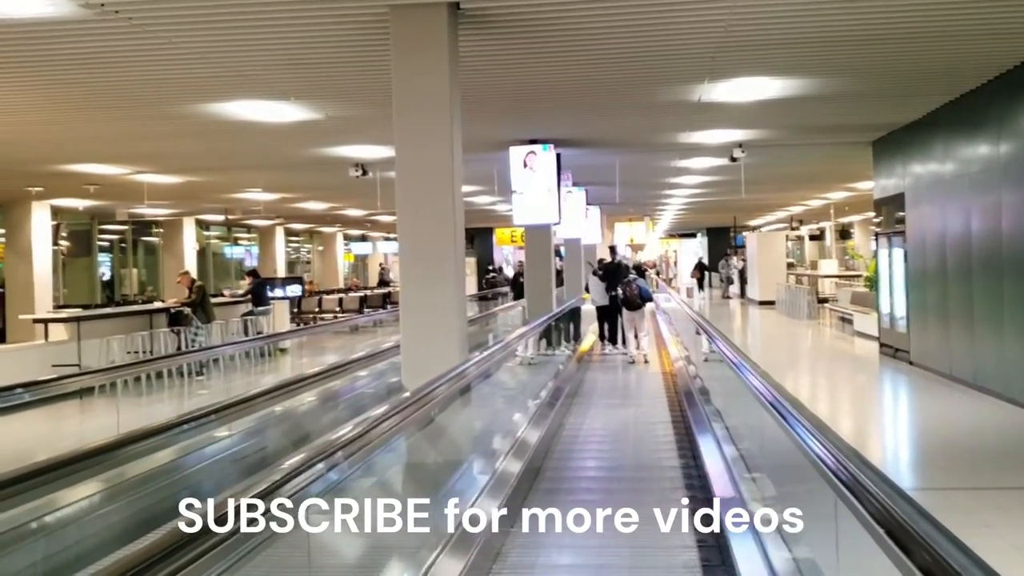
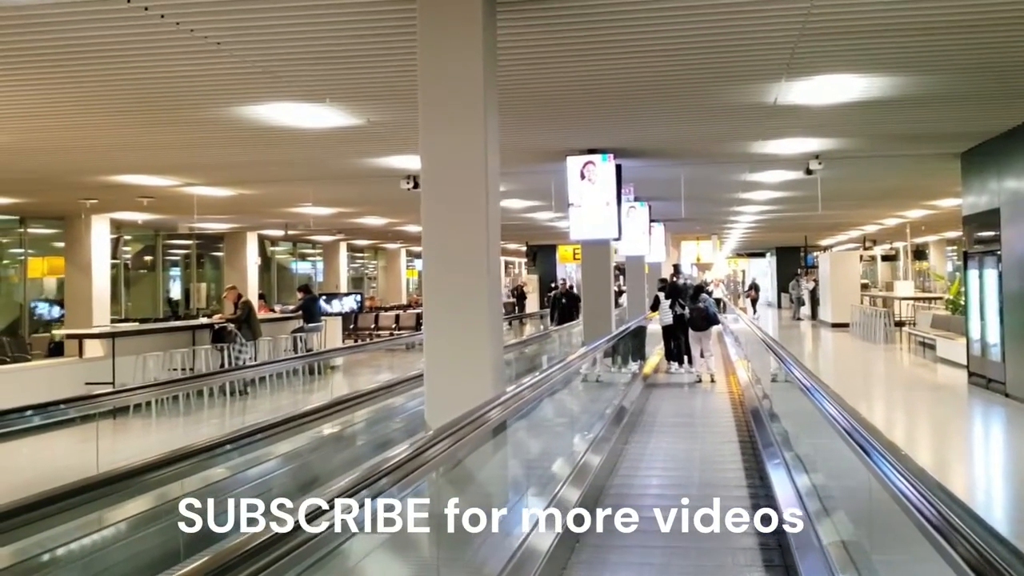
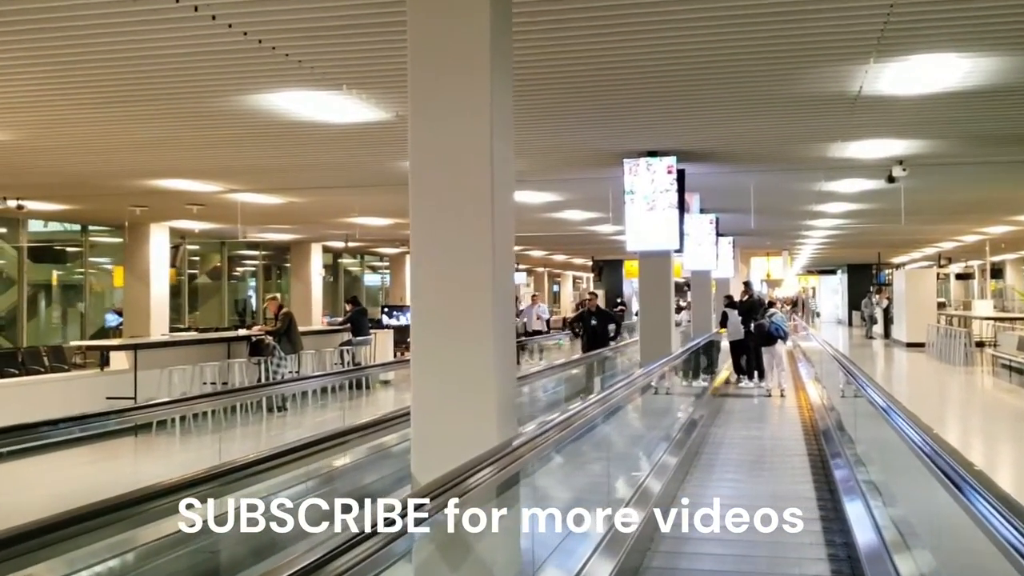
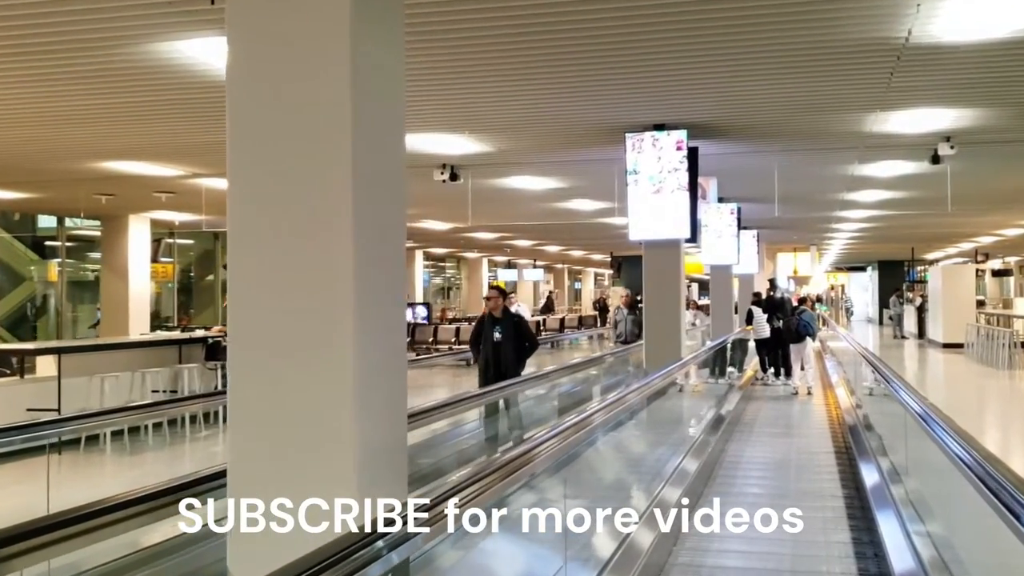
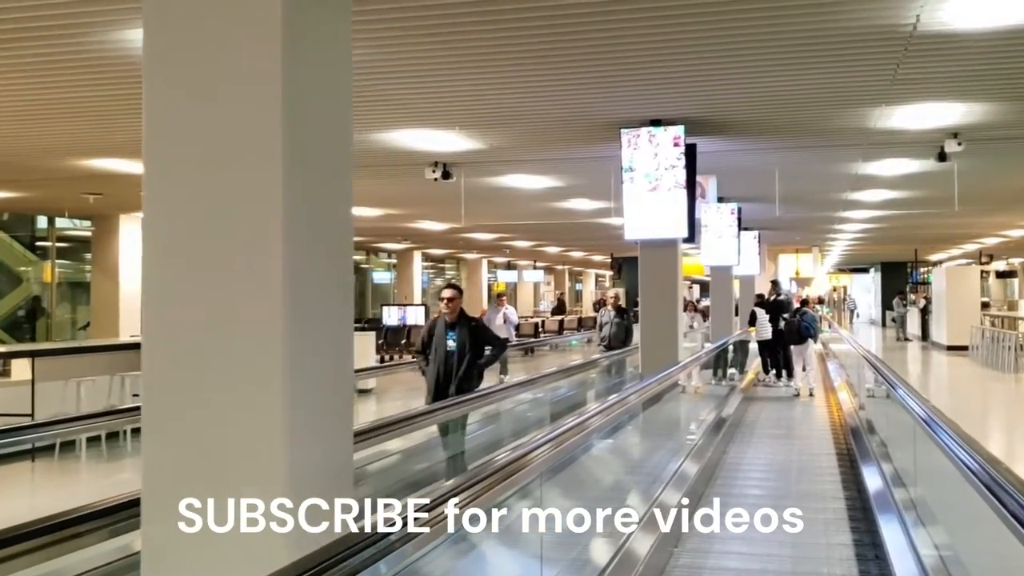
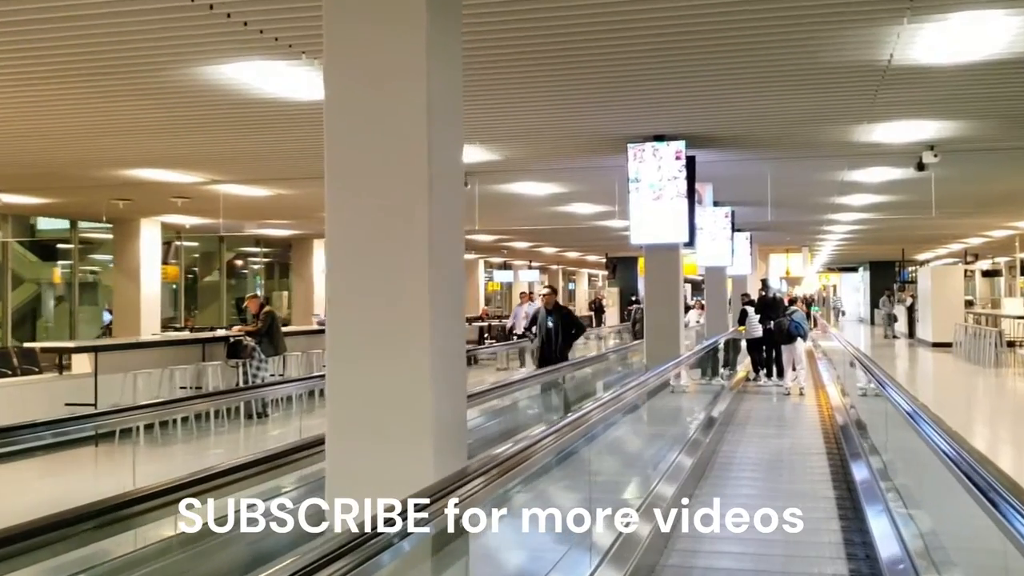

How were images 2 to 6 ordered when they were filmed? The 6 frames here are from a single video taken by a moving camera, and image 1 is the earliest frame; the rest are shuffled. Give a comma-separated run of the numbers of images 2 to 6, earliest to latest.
2, 3, 6, 4, 5
